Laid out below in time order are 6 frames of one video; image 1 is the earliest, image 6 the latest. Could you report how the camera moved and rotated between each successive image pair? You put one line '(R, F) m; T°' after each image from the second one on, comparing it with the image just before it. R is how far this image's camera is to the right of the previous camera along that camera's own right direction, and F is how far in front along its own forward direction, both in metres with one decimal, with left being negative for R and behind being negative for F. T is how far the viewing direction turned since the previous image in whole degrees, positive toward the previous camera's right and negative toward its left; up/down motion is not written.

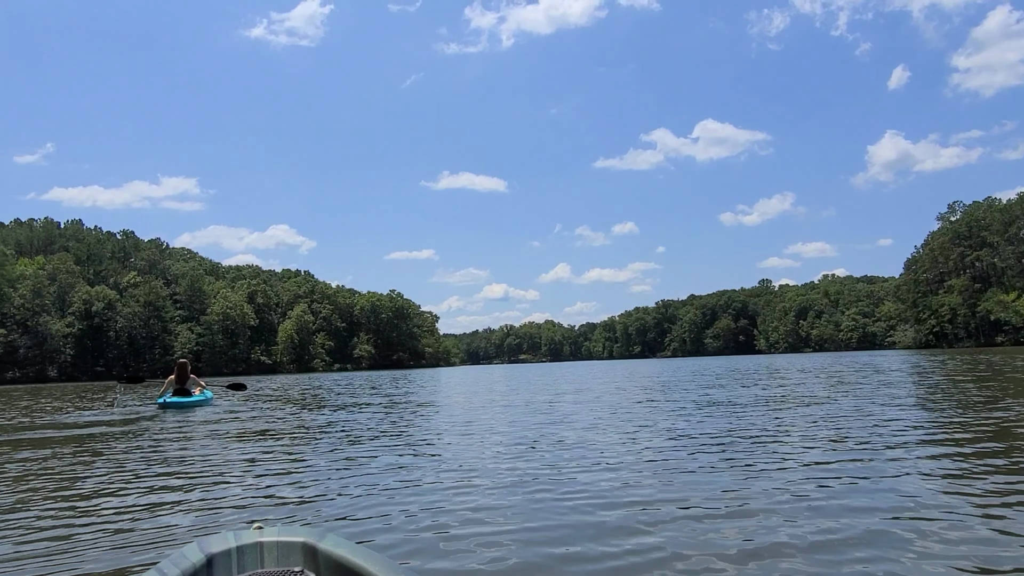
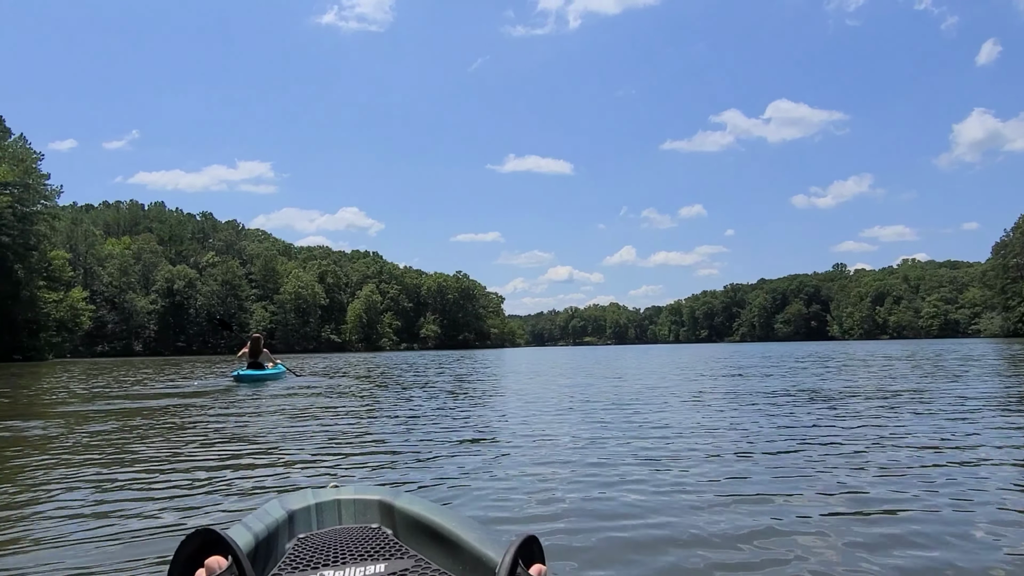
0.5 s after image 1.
(+0.9, -0.8) m; -6°
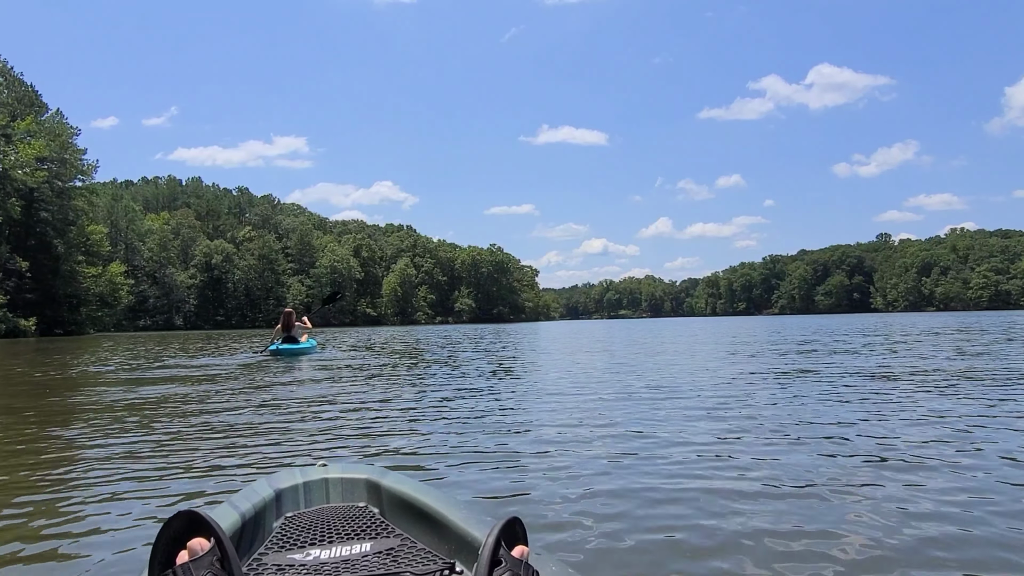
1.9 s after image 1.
(-0.1, +0.4) m; -3°
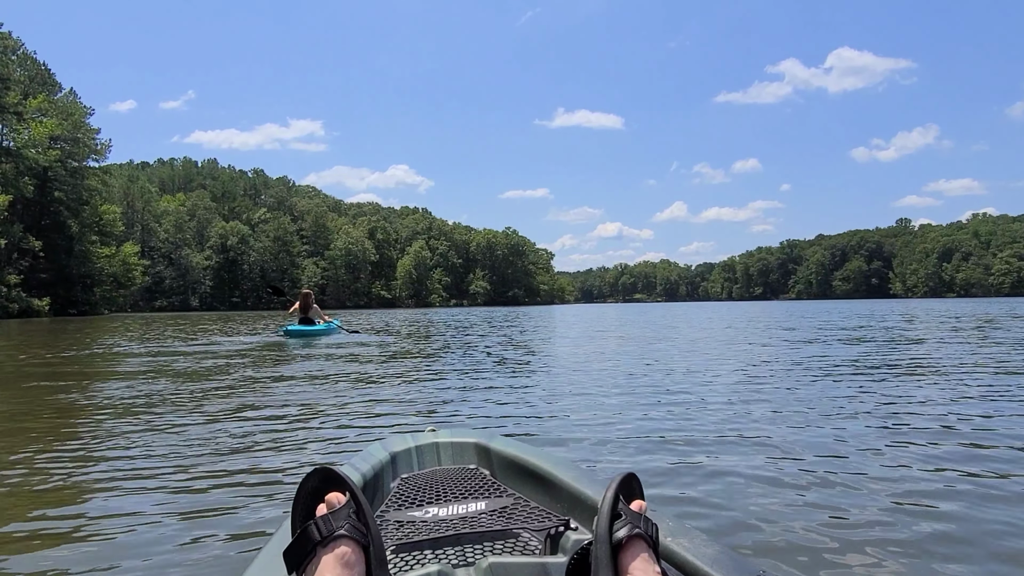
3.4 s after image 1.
(-0.1, +0.2) m; -1°
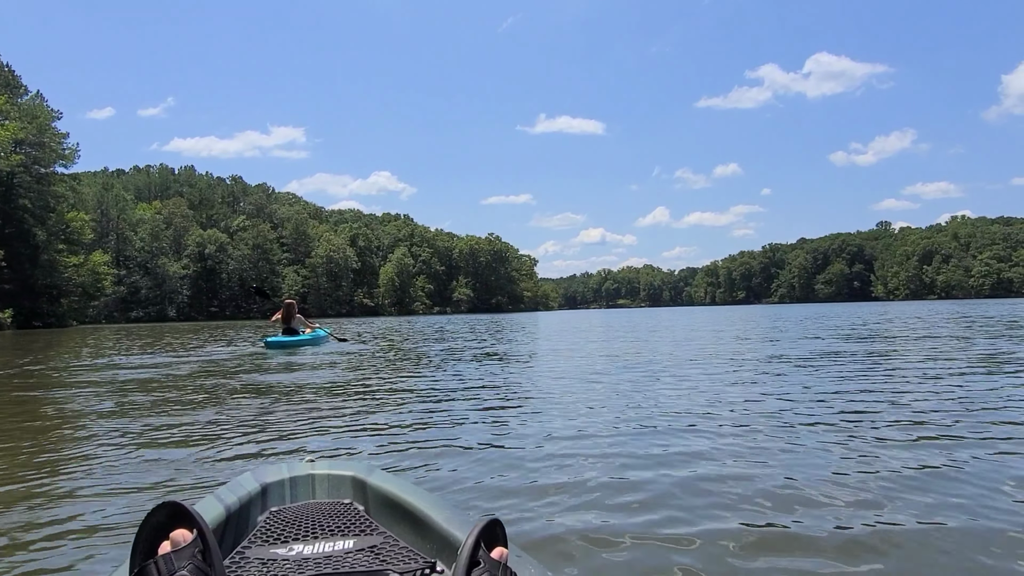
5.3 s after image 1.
(0.0, +0.3) m; +1°
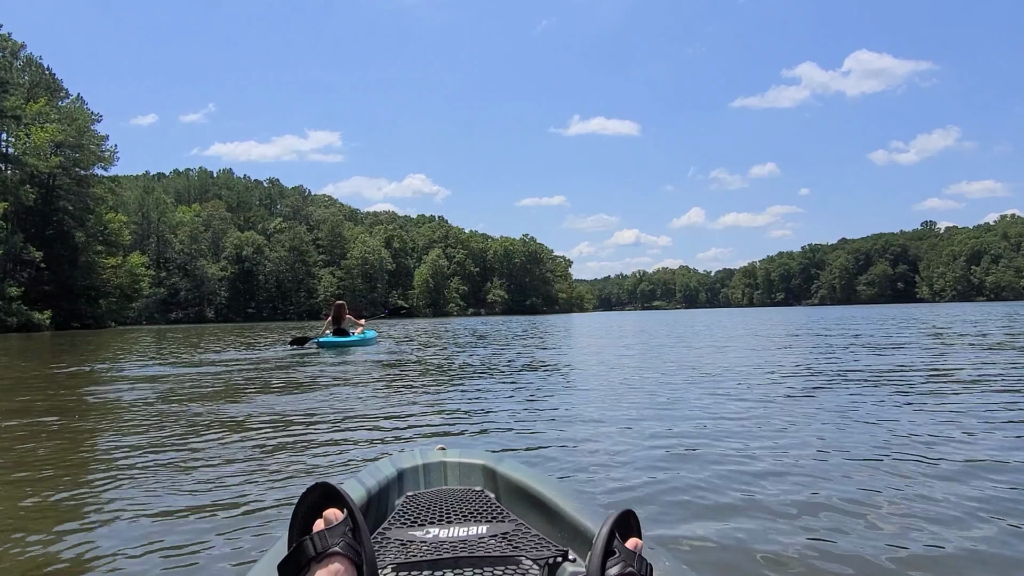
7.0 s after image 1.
(-0.1, +0.3) m; -3°
